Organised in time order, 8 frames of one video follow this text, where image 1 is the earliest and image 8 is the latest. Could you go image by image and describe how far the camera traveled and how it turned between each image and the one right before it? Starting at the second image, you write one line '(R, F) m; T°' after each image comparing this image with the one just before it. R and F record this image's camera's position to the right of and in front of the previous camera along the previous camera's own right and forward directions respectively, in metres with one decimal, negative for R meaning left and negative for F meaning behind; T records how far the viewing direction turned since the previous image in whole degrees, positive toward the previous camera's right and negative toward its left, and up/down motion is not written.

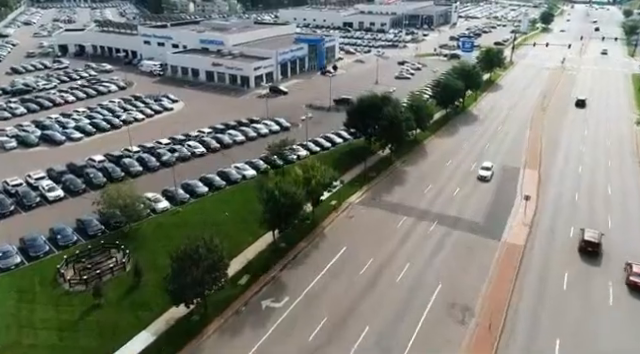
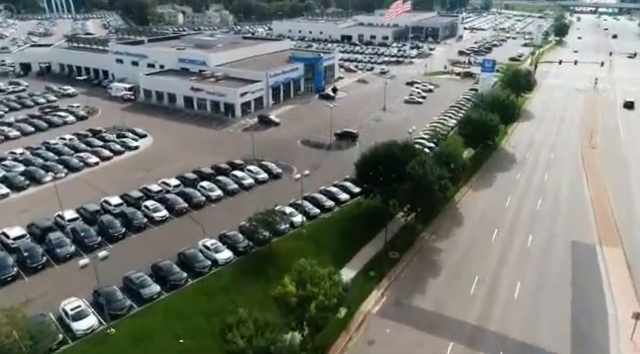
(-0.2, +11.8) m; 0°
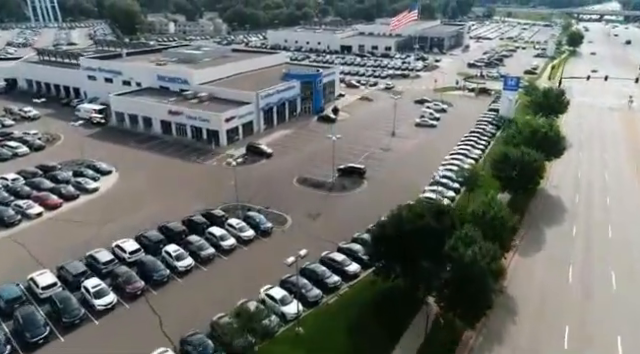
(-0.2, +9.4) m; 0°
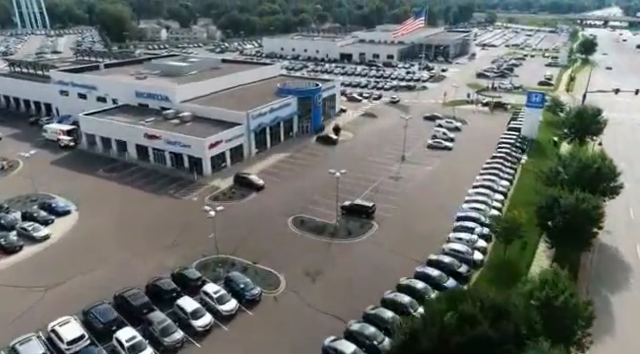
(-0.2, +7.6) m; 0°
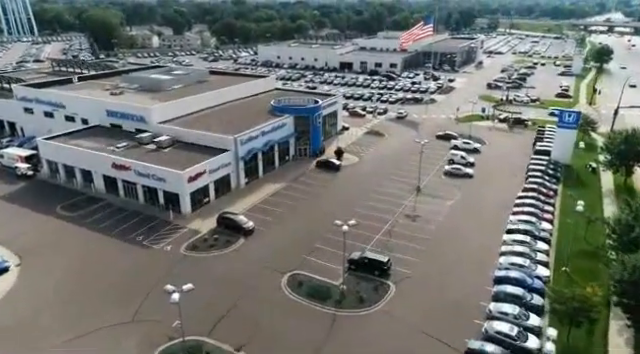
(-0.2, +7.6) m; 0°
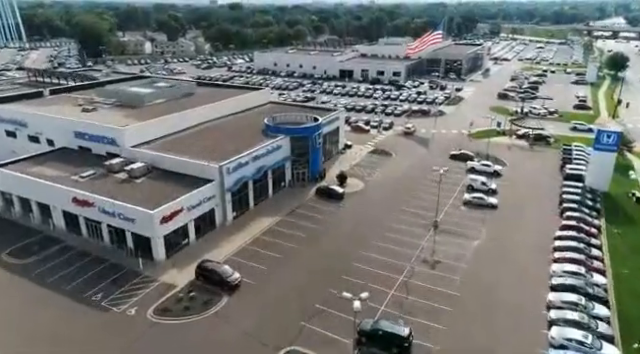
(-0.2, +6.6) m; 0°
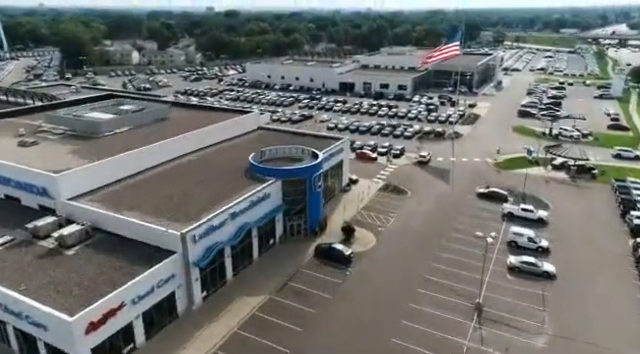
(-0.2, +10.2) m; 0°
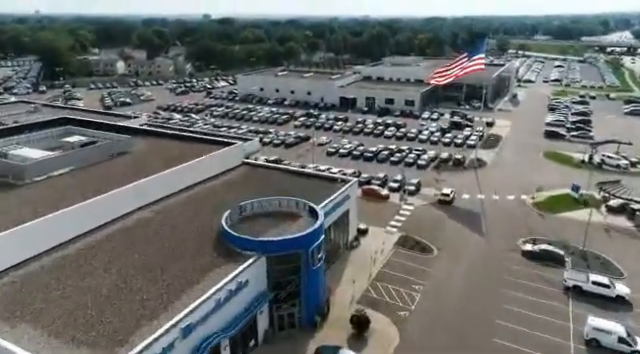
(-0.2, +10.5) m; 0°
